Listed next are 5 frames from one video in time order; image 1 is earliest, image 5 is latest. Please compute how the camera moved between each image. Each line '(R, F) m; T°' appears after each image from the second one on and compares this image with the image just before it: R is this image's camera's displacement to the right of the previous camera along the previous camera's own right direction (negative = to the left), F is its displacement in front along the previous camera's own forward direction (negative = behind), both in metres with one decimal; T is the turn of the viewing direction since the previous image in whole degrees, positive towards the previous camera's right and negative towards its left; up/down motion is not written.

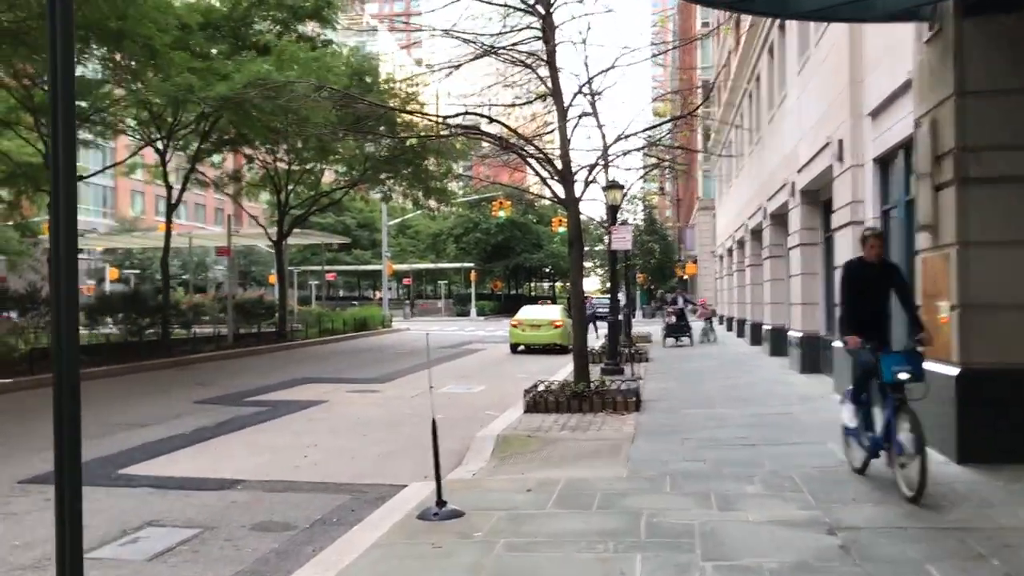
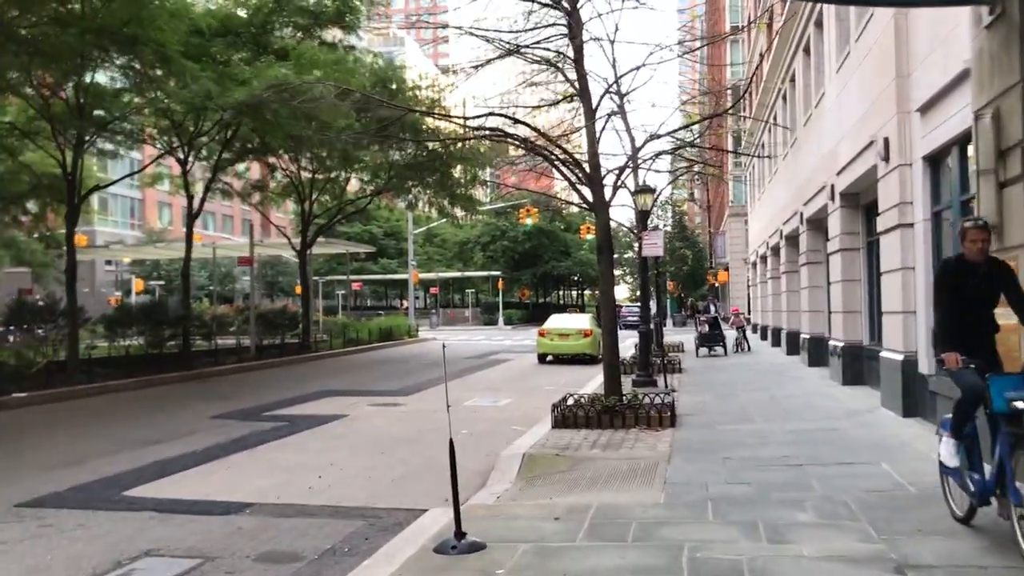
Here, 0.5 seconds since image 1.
(0.0, +0.6) m; -2°
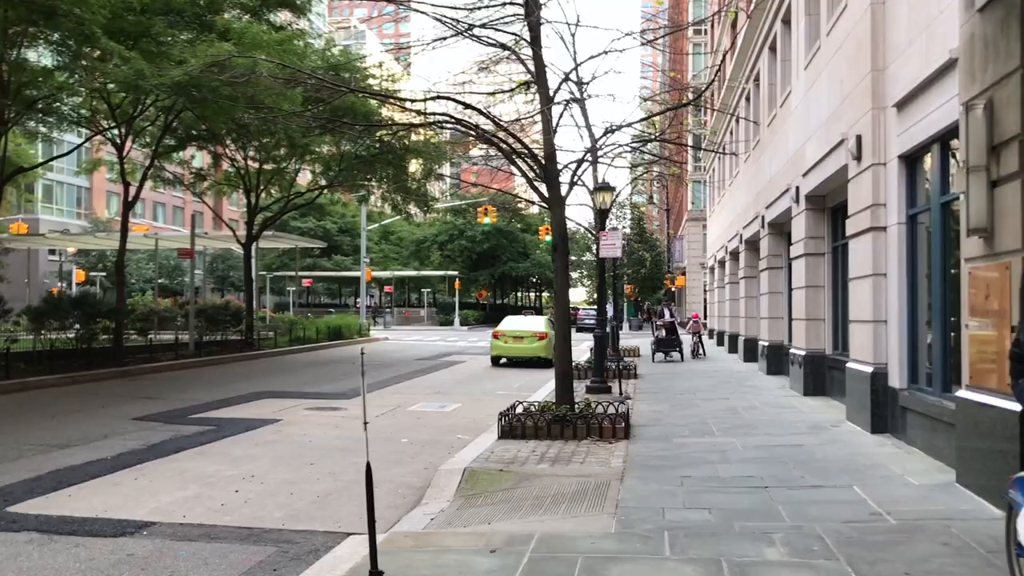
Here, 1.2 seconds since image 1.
(+0.1, +0.8) m; +2°
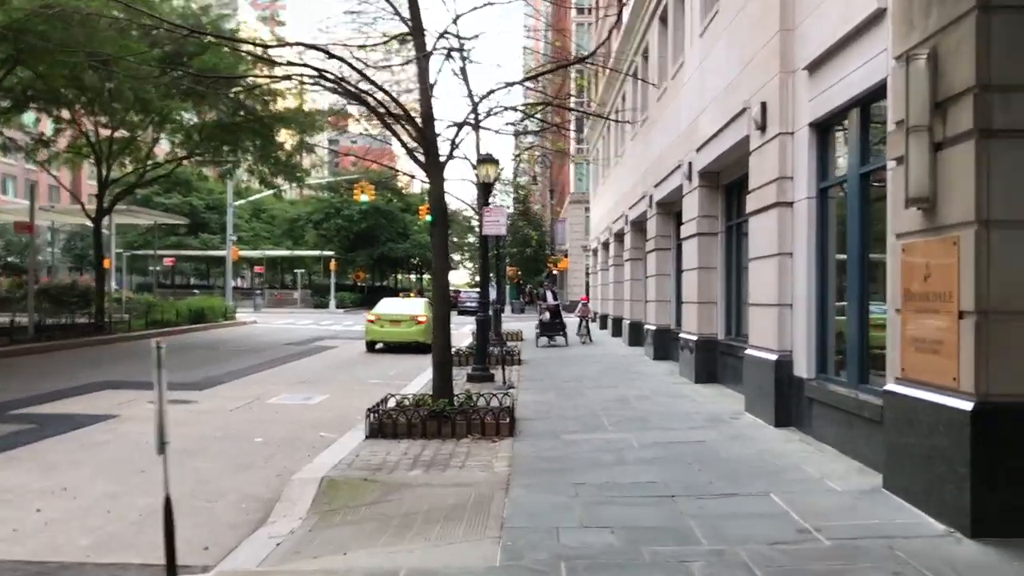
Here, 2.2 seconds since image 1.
(+0.1, +1.2) m; +7°
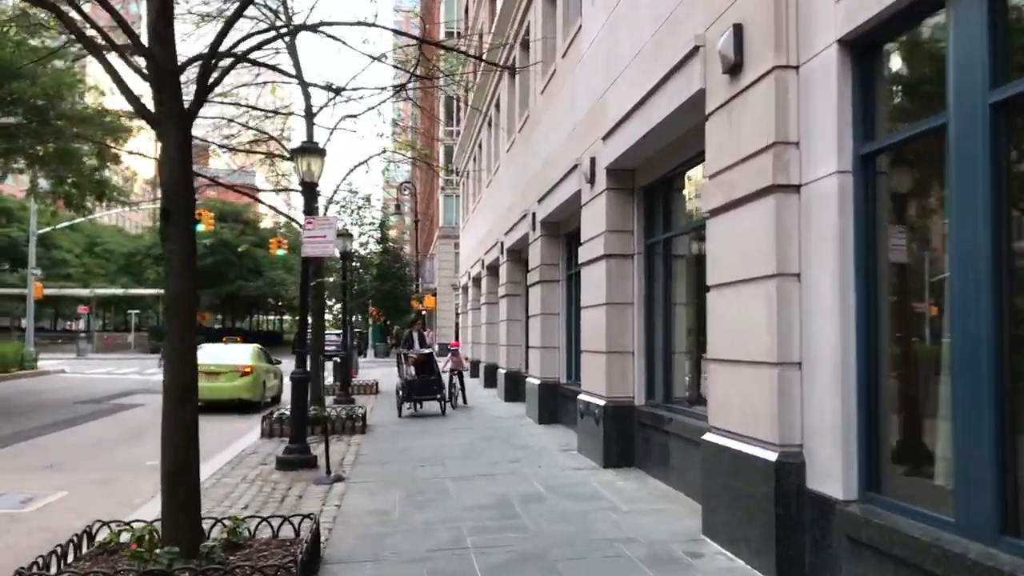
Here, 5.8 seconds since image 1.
(+0.4, +4.0) m; +8°
